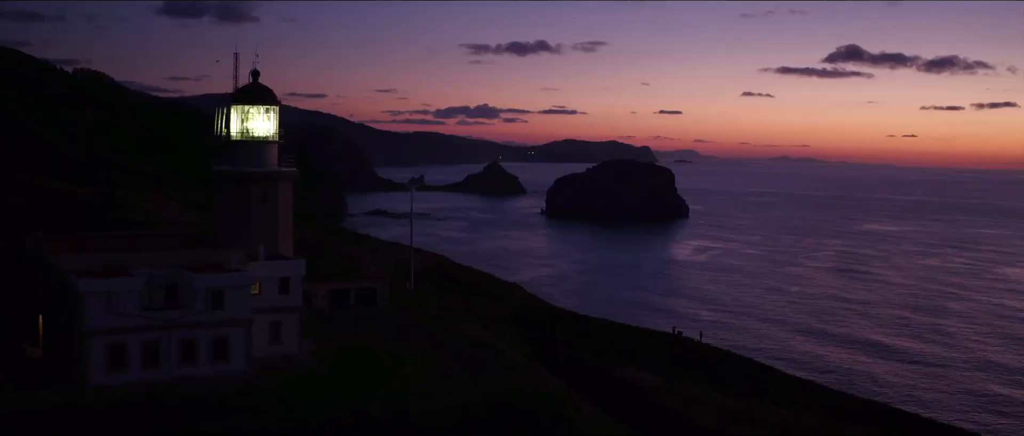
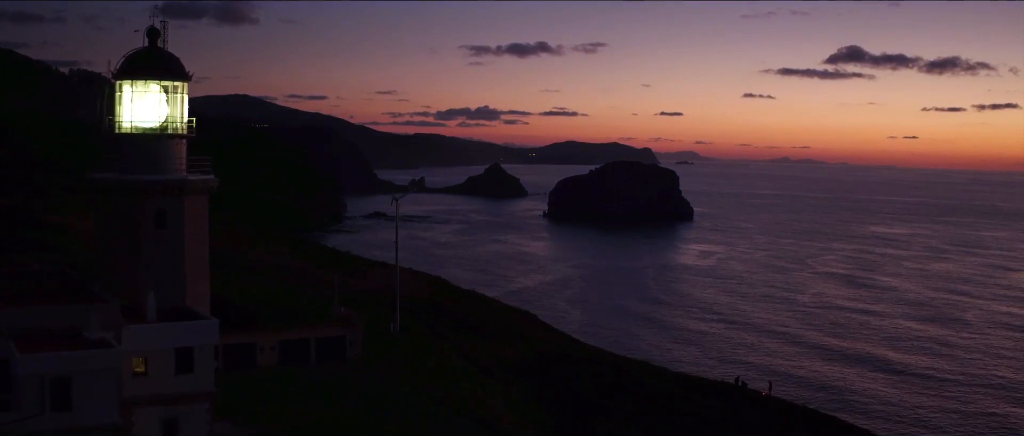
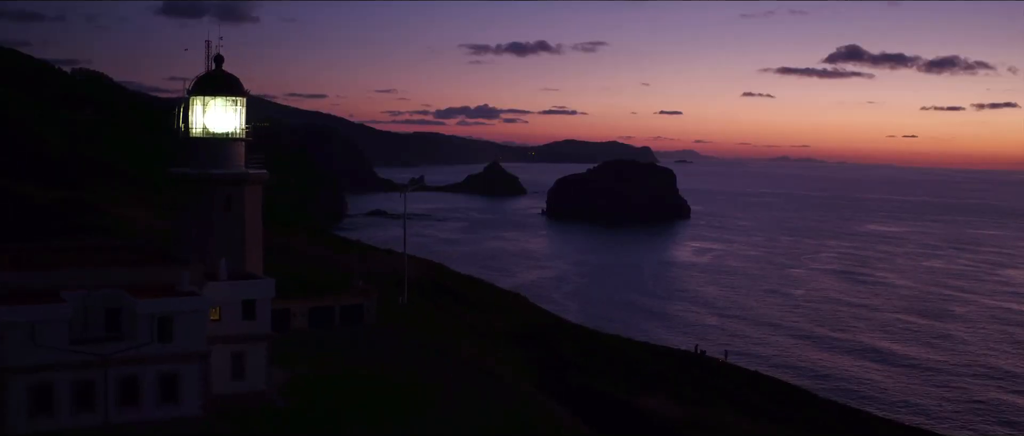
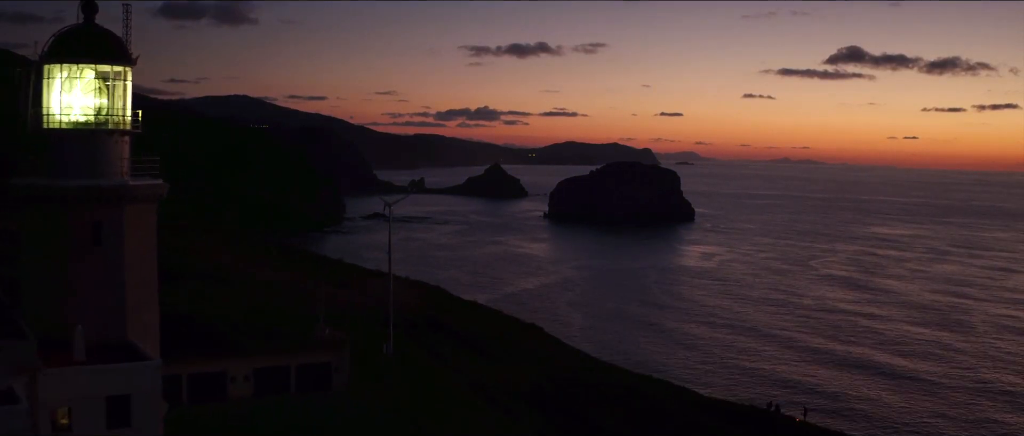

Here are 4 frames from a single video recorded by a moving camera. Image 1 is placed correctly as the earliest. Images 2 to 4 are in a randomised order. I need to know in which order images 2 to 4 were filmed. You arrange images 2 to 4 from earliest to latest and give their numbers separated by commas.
3, 2, 4
